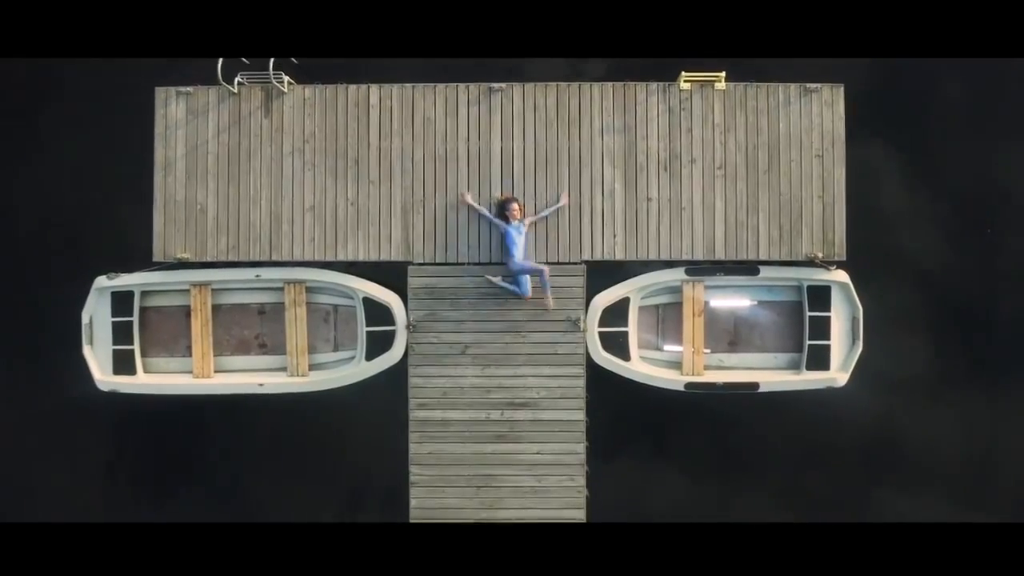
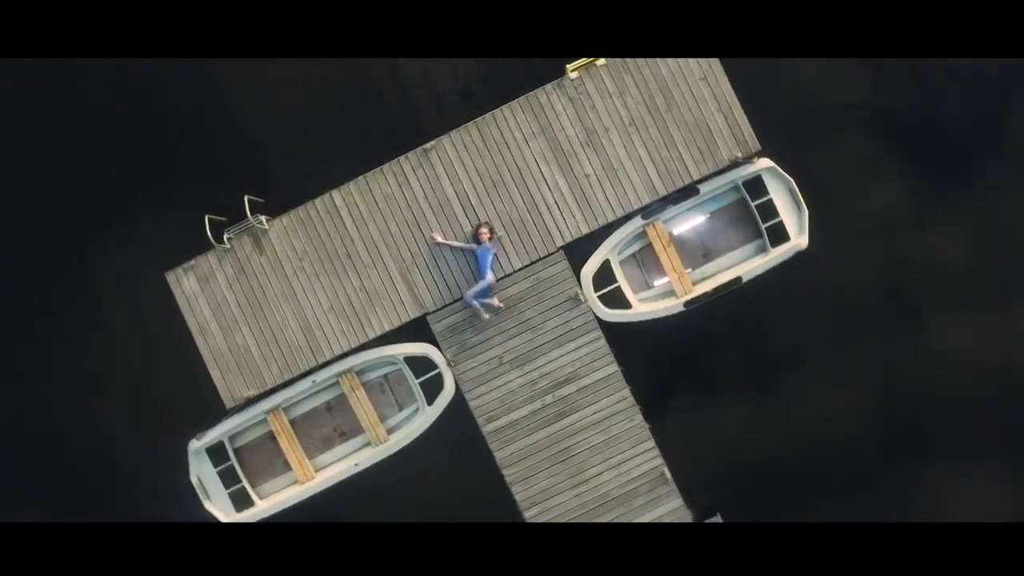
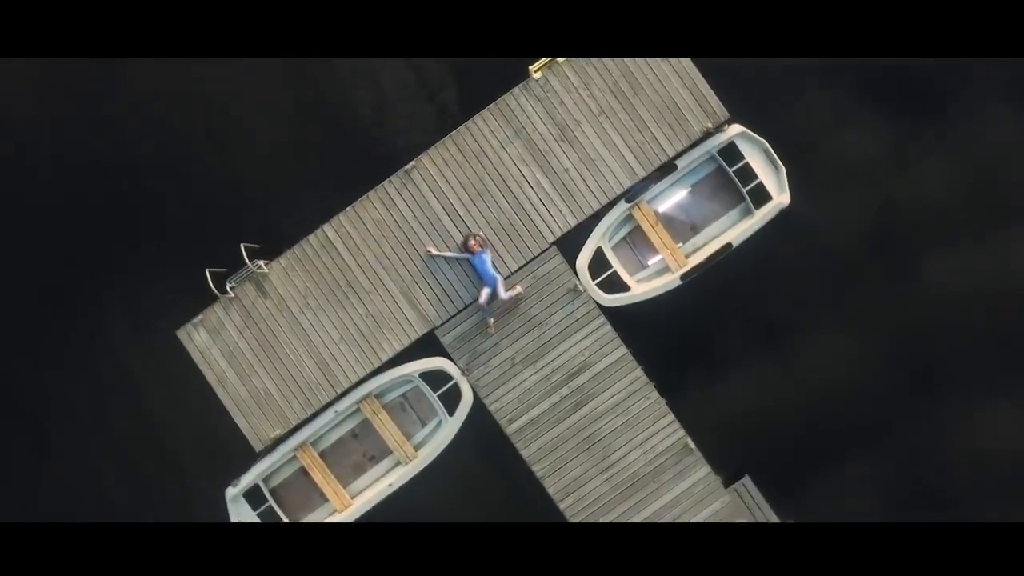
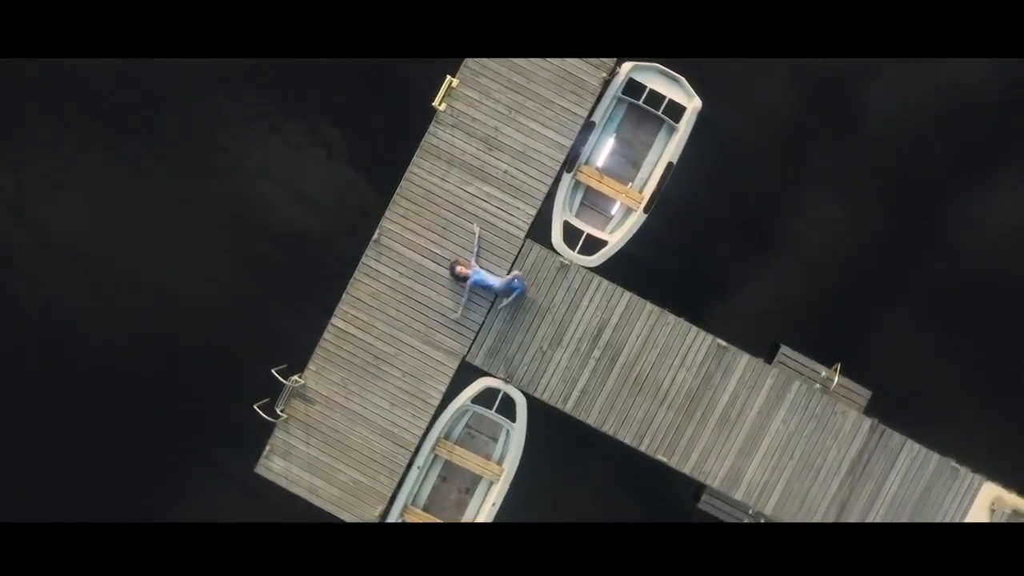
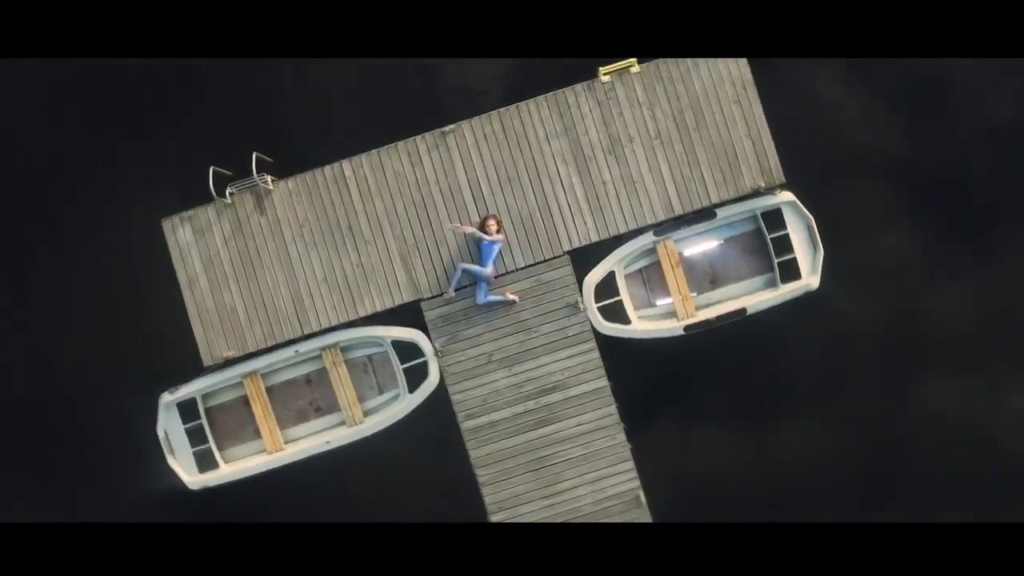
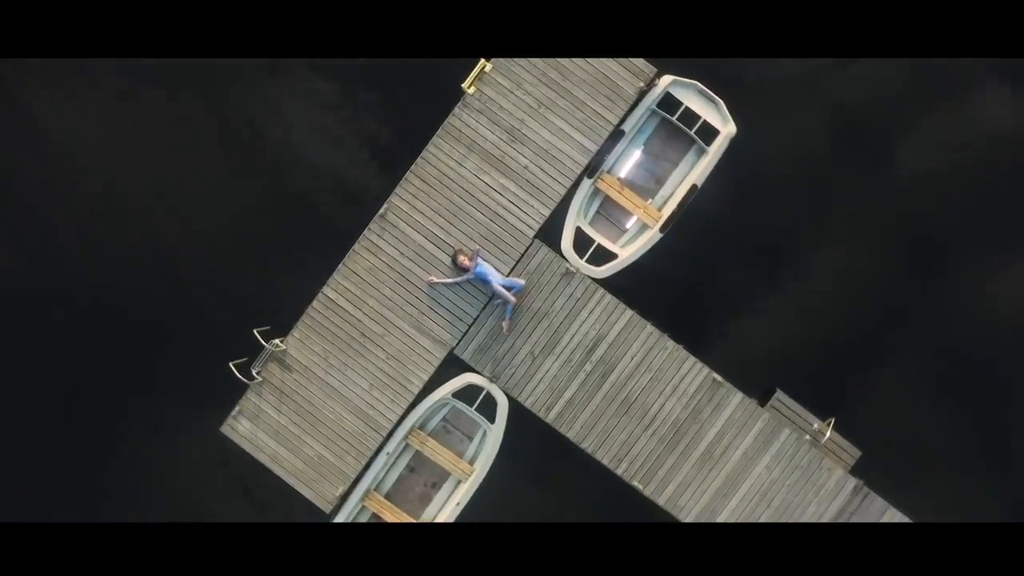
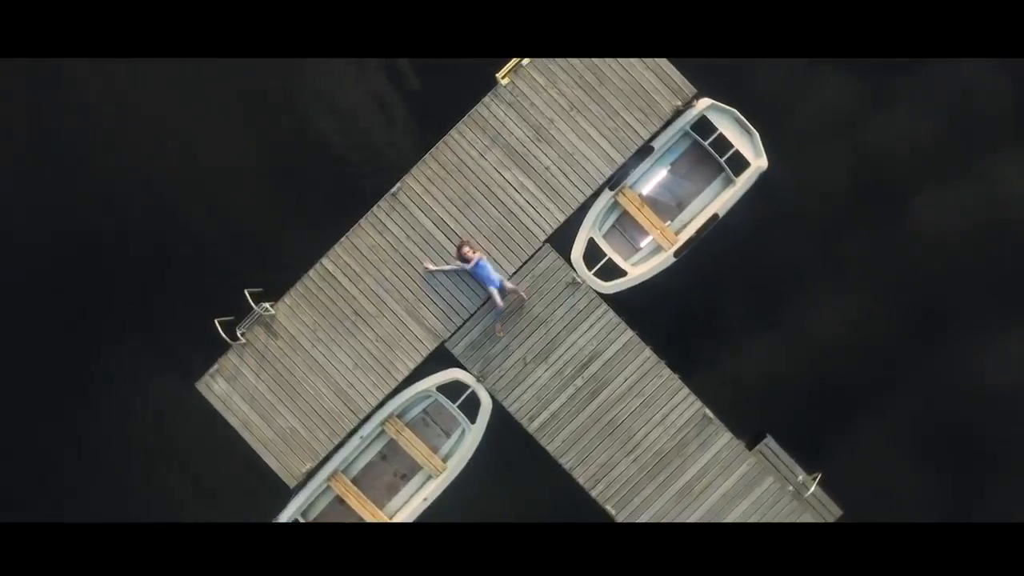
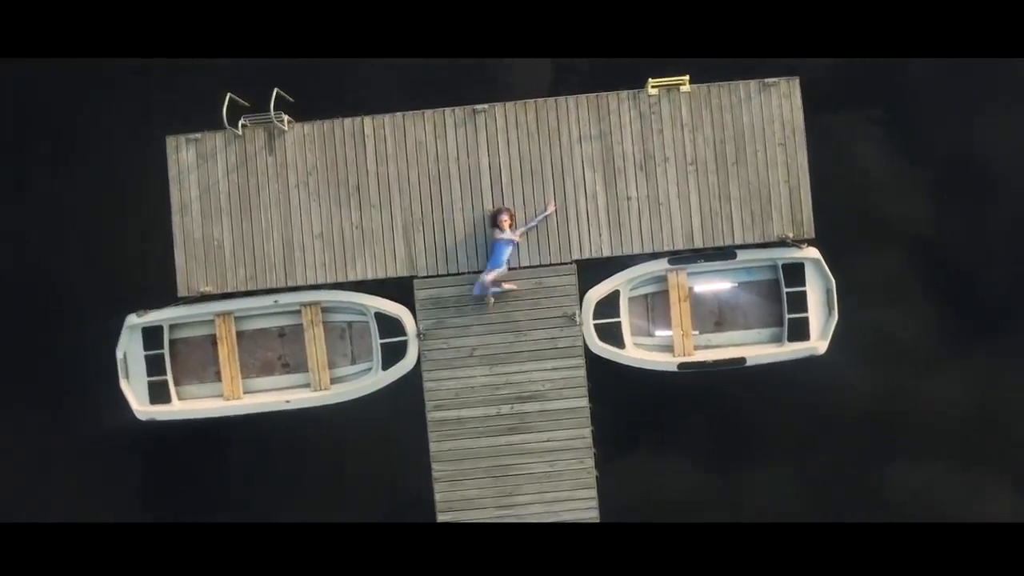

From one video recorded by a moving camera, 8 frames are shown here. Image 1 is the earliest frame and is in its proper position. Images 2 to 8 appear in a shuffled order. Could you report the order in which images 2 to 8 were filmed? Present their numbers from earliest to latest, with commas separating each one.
8, 5, 2, 3, 7, 6, 4
